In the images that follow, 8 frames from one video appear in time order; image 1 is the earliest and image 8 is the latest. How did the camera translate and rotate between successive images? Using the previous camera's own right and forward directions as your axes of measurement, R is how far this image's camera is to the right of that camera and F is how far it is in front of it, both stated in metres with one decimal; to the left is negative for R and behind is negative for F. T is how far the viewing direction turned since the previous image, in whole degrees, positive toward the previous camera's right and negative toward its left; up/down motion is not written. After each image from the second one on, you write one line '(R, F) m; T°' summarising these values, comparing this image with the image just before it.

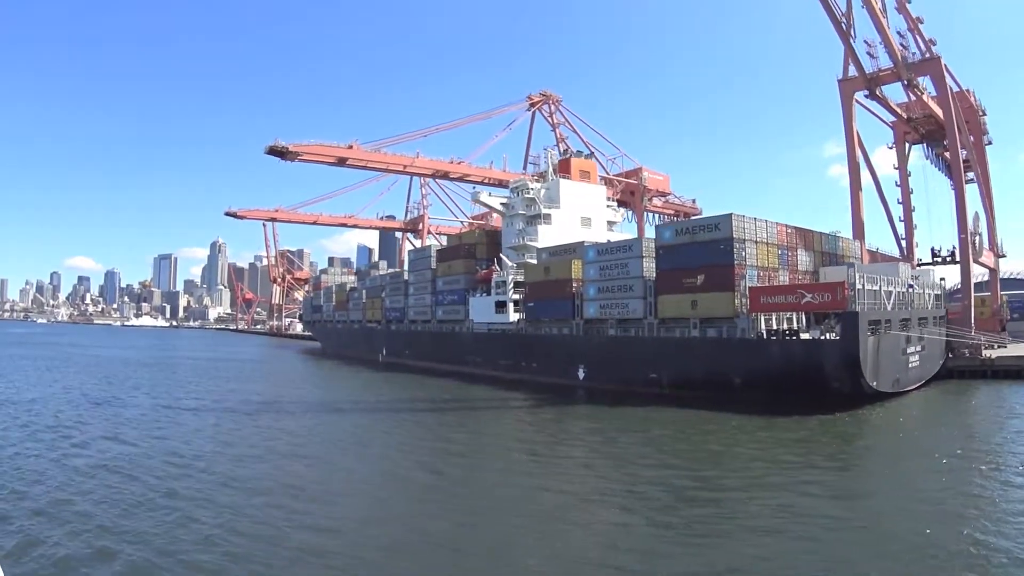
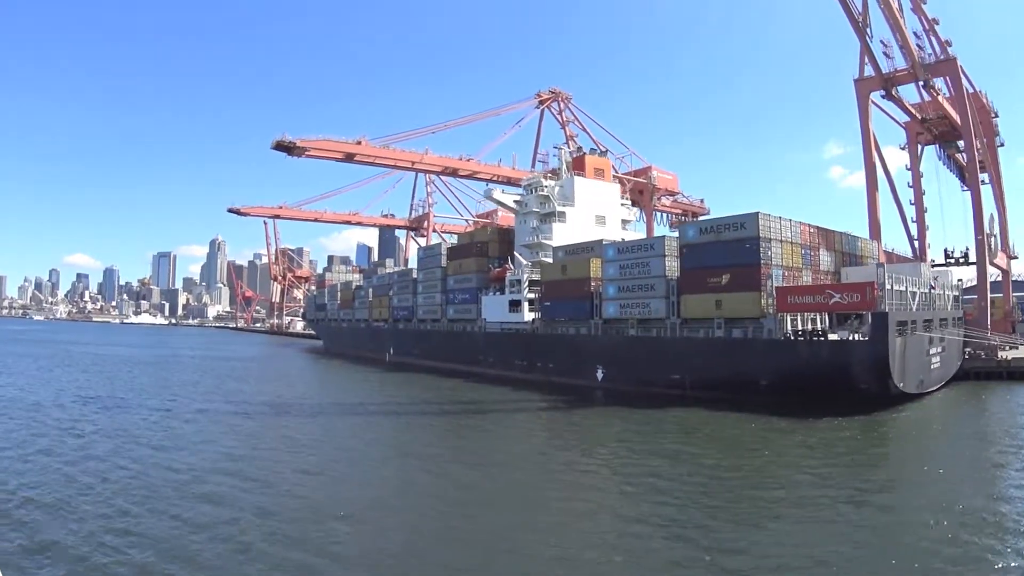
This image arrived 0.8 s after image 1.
(-0.7, +0.5) m; 0°
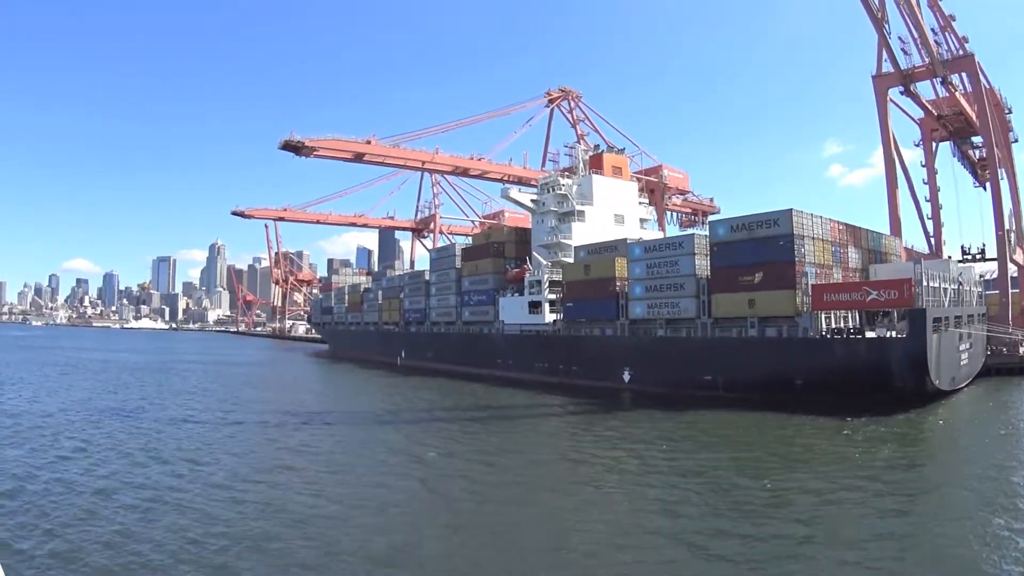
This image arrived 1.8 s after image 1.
(-0.9, +0.6) m; 0°
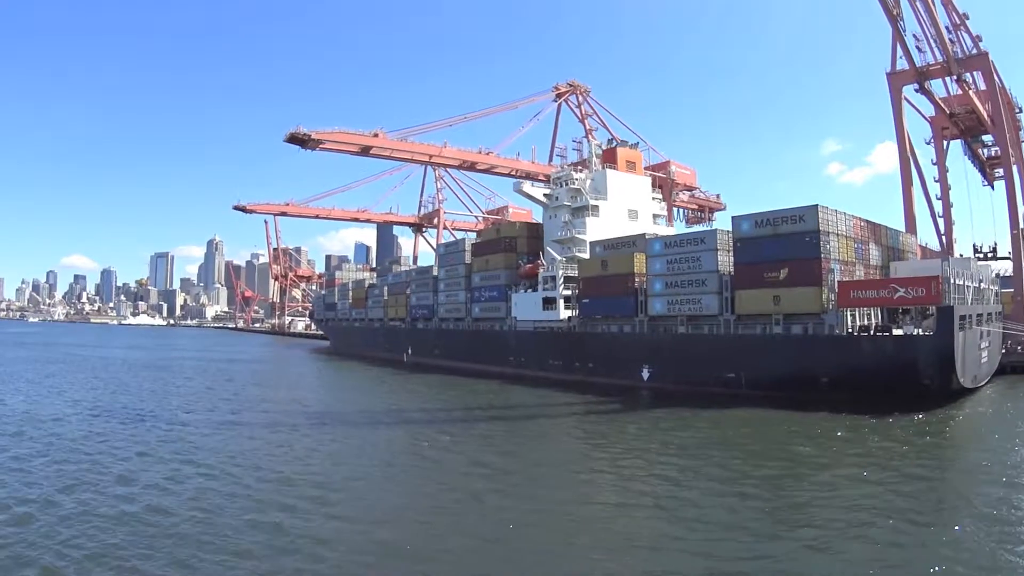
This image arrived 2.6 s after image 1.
(-0.6, +0.5) m; 0°
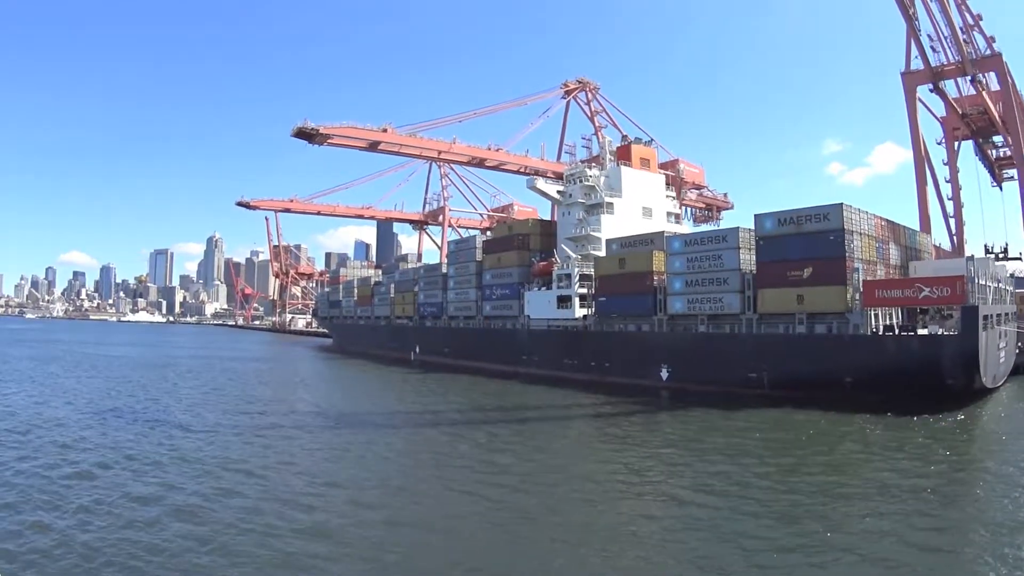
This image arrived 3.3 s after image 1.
(-0.6, +0.3) m; 0°
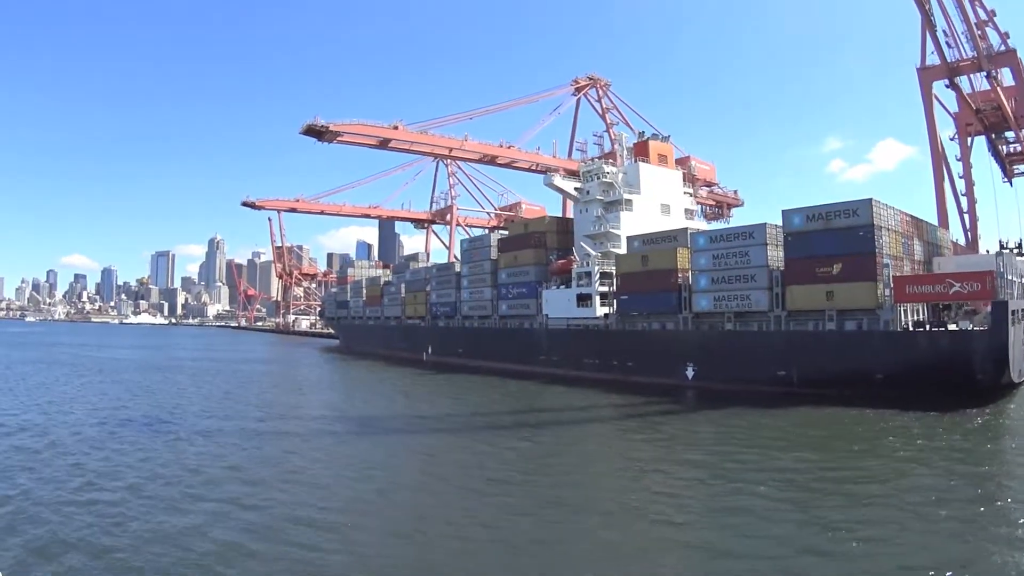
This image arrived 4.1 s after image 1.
(-0.8, +0.2) m; 0°
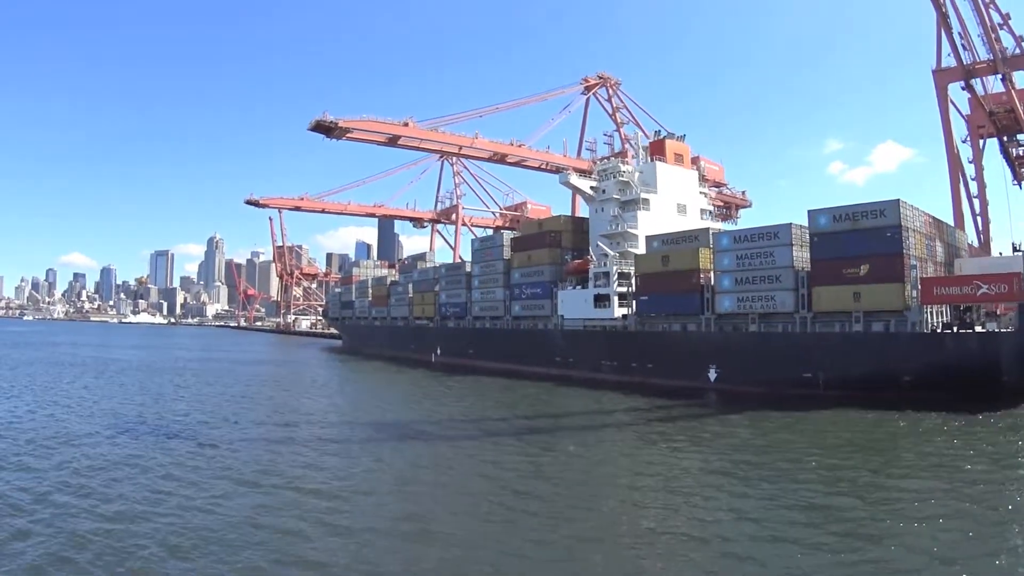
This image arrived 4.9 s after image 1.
(-0.7, +0.3) m; 0°
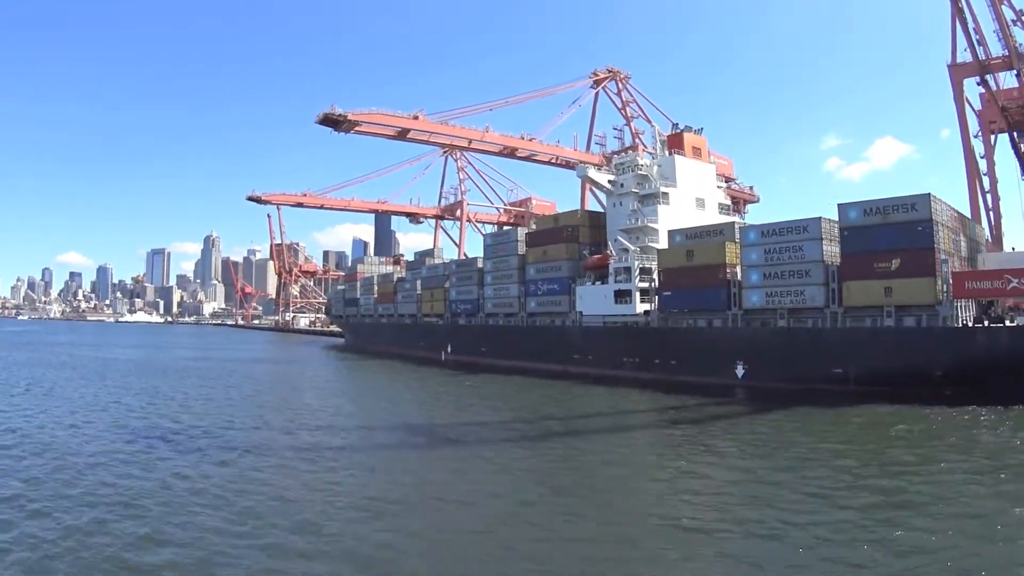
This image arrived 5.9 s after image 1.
(-0.9, +0.3) m; 0°
